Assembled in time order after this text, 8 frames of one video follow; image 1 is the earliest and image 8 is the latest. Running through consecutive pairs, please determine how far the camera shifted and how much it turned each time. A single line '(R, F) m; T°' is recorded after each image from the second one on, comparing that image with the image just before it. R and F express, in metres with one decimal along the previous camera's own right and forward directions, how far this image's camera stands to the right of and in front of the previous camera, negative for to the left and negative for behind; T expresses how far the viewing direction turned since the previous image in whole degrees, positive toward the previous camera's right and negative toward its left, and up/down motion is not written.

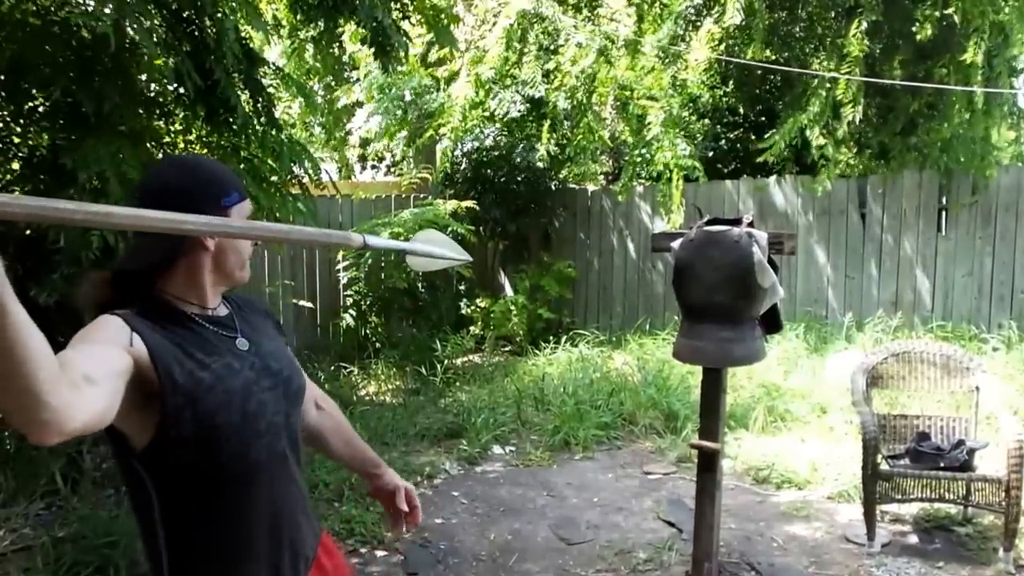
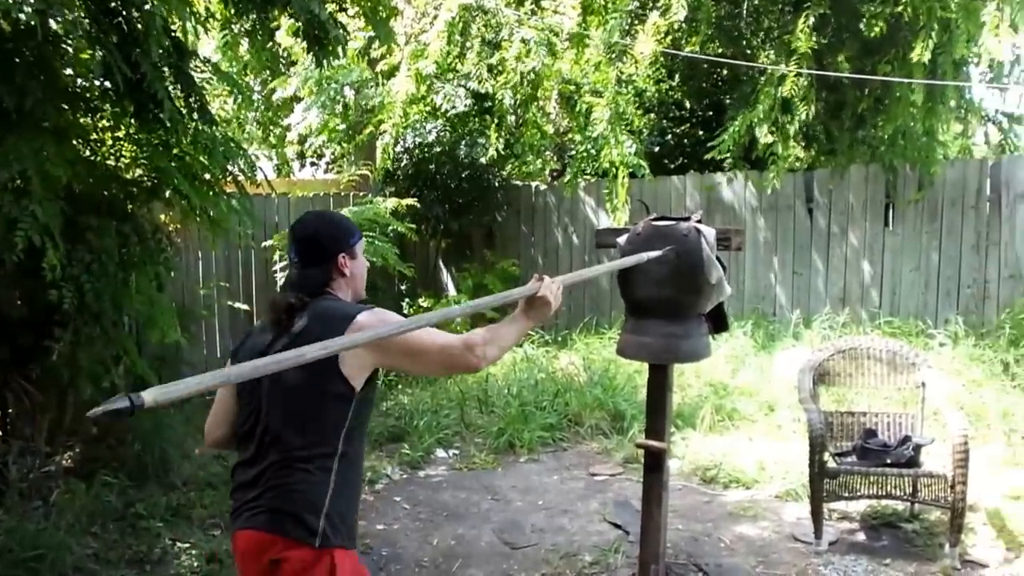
(0.0, +0.1) m; +3°
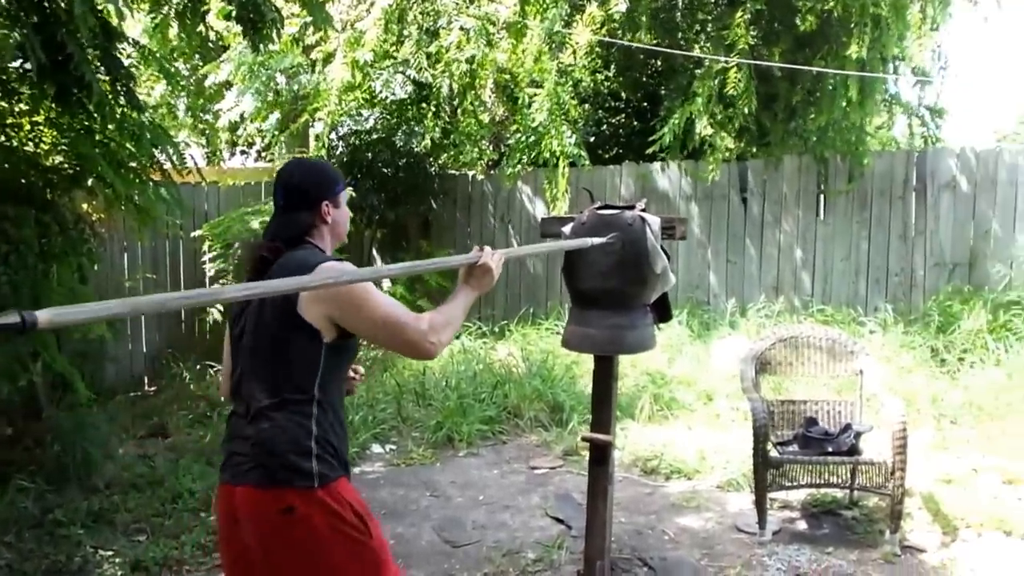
(0.0, +0.1) m; +4°
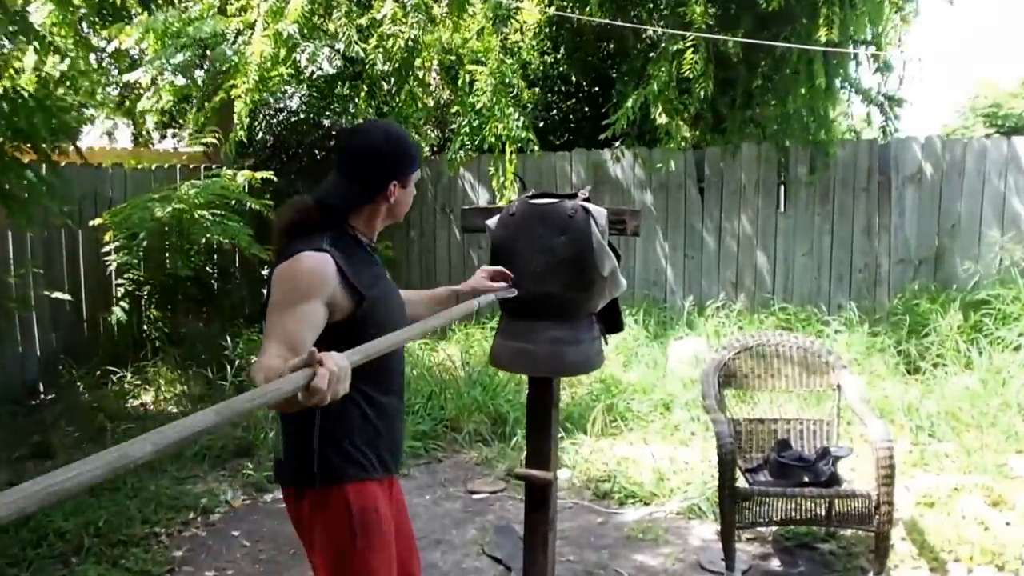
(+0.1, +0.5) m; +3°
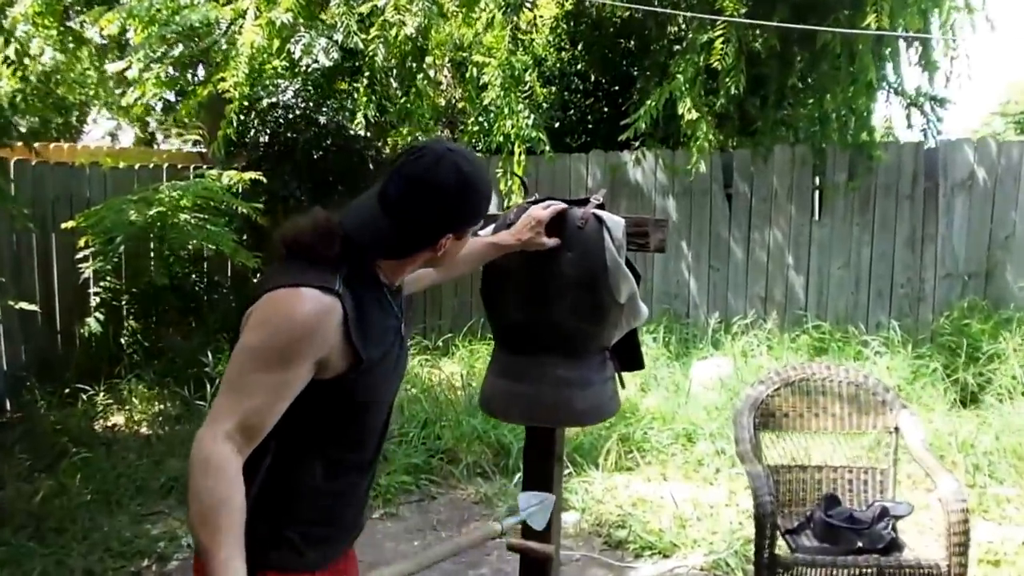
(+0.1, +0.5) m; -1°
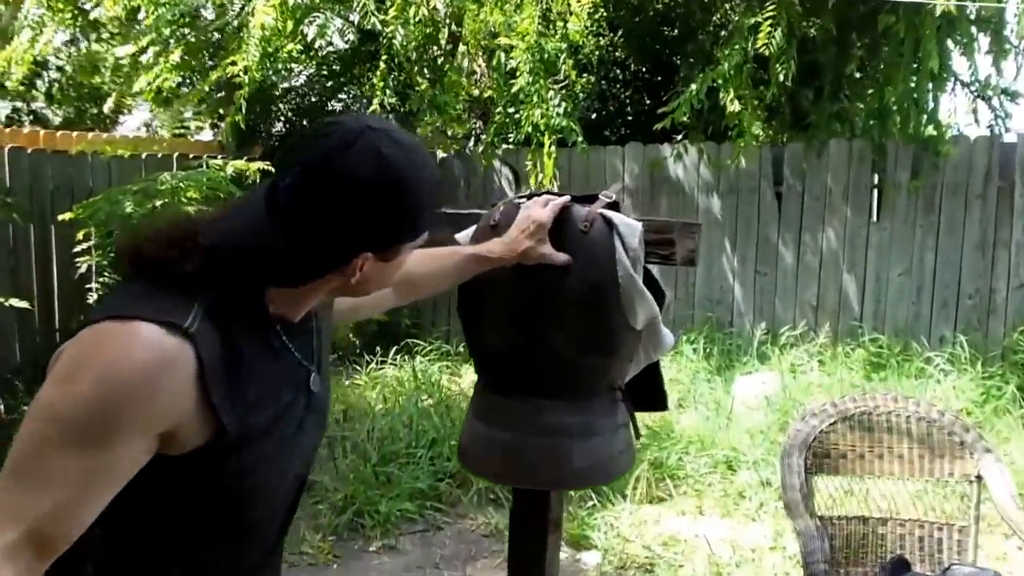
(+0.1, +0.4) m; -3°
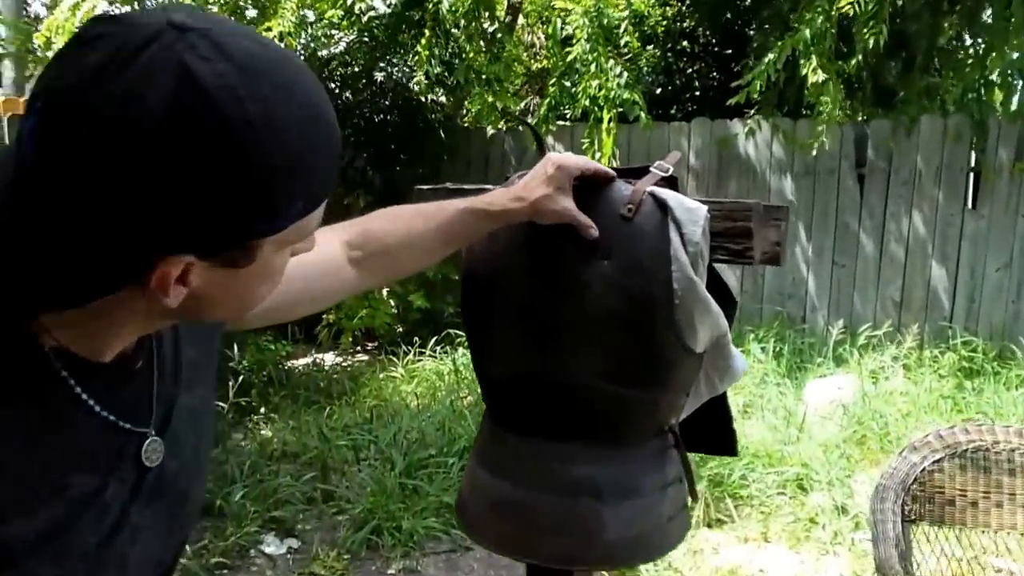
(+0.1, +0.4) m; -4°
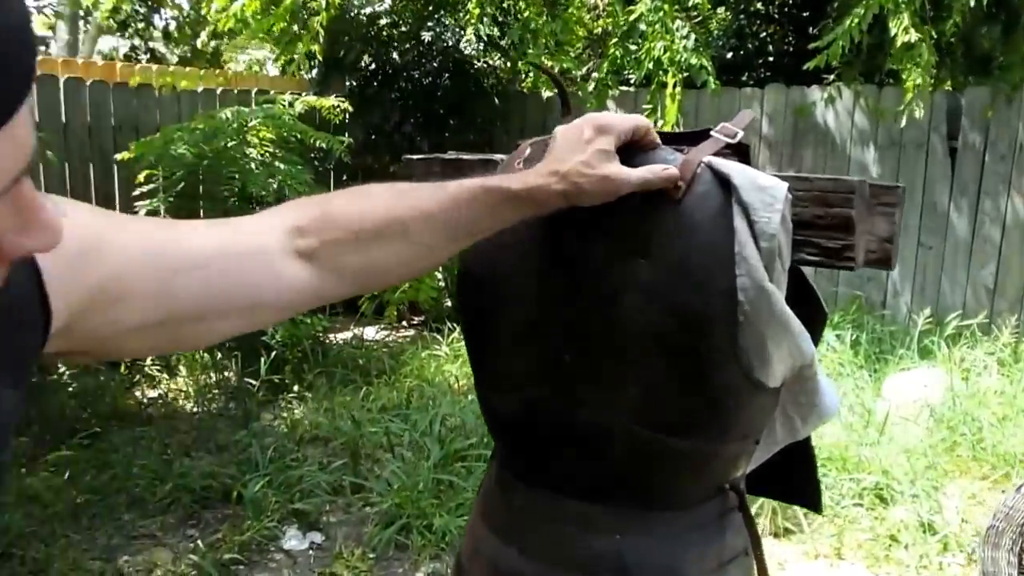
(0.0, +0.3) m; -4°
